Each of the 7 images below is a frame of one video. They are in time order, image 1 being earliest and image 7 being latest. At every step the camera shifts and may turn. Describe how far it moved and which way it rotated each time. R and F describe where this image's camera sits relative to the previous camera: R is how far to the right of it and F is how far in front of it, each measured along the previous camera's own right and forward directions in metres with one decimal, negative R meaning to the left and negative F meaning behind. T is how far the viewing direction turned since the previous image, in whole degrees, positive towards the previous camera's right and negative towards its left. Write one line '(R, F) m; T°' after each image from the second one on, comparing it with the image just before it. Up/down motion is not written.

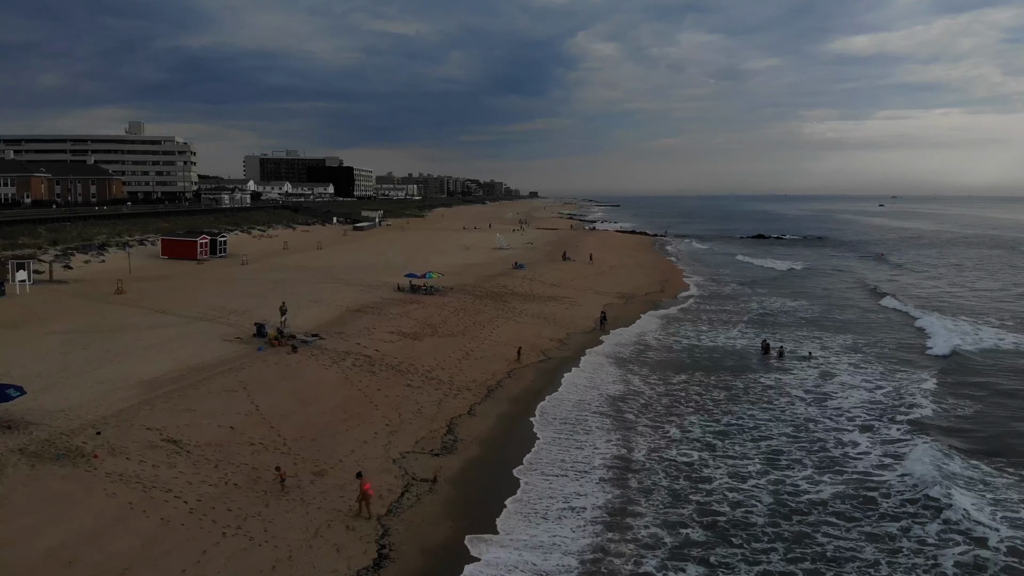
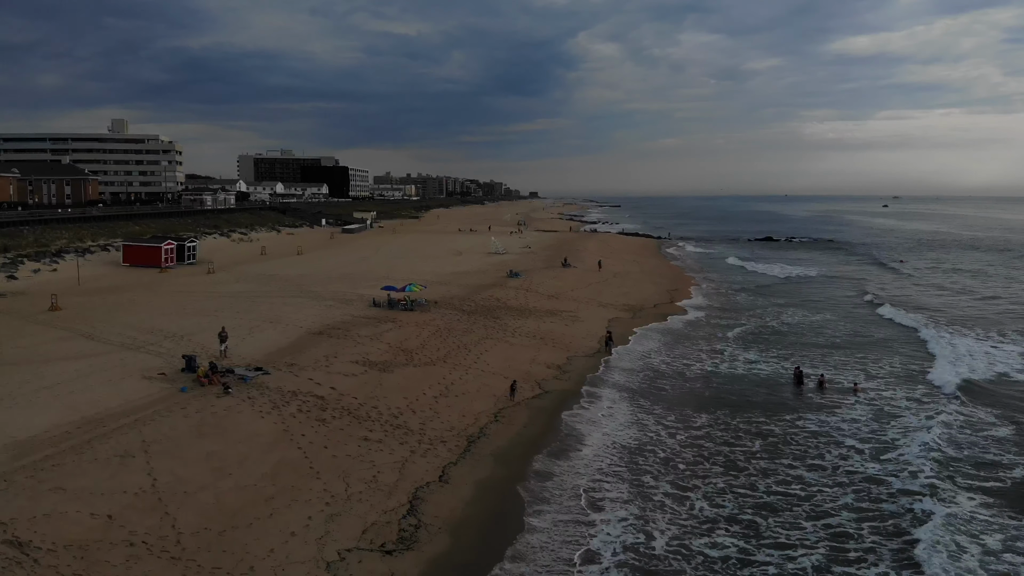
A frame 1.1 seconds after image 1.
(+0.2, +3.2) m; 0°
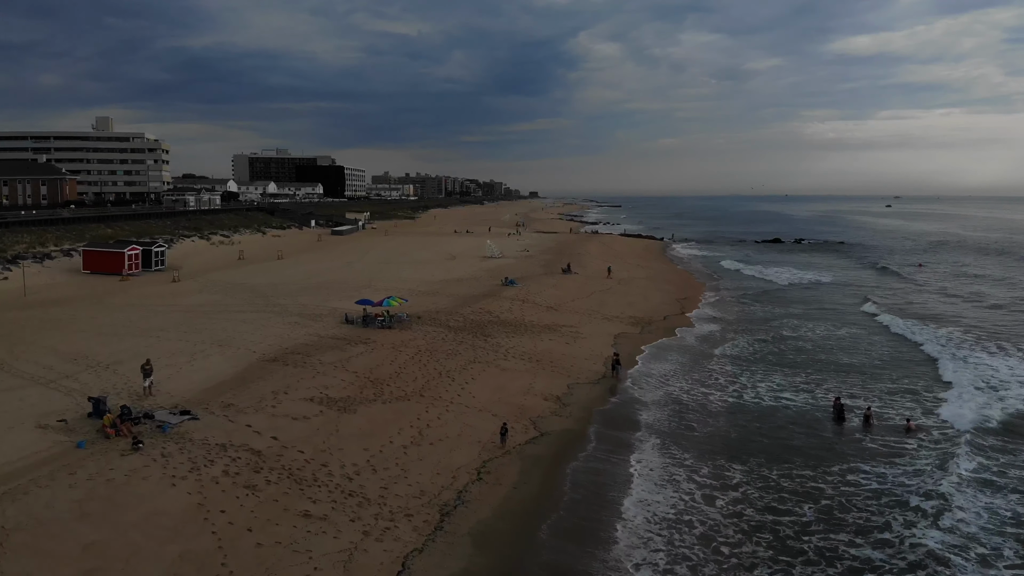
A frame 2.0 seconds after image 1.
(+0.2, +2.7) m; 0°
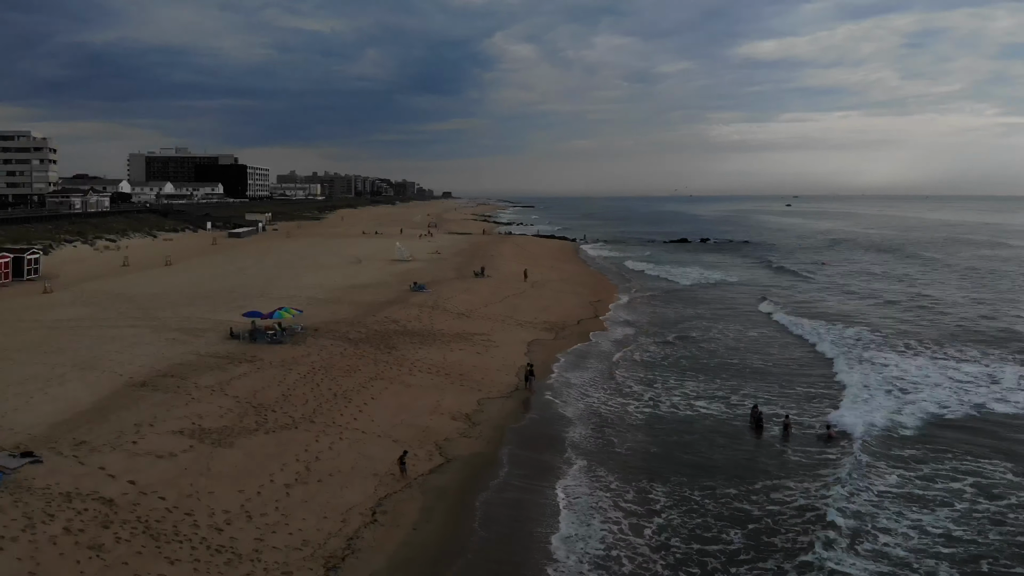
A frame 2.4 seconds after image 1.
(+0.2, +1.1) m; +6°
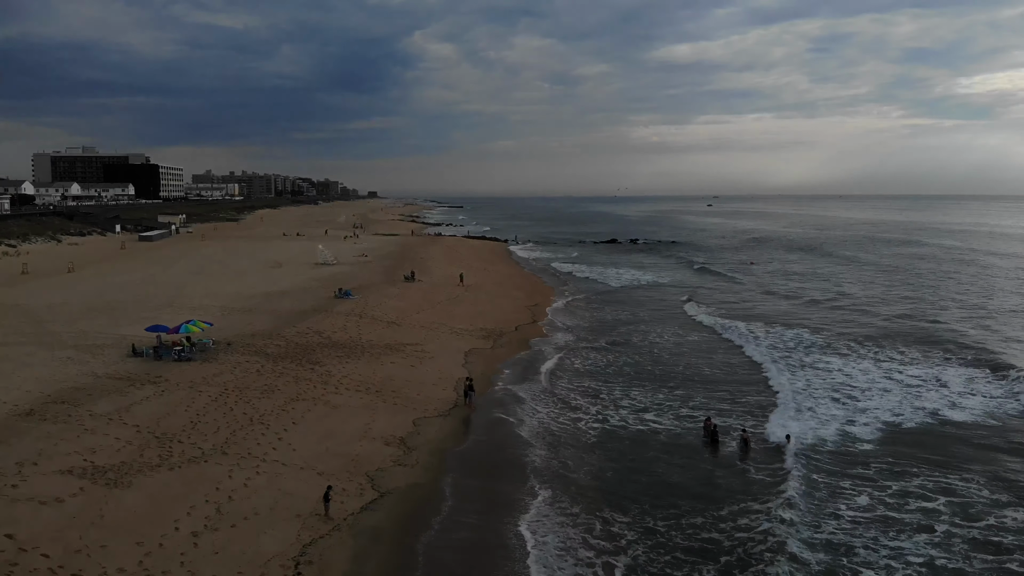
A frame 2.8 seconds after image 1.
(-0.2, +1.2) m; +5°
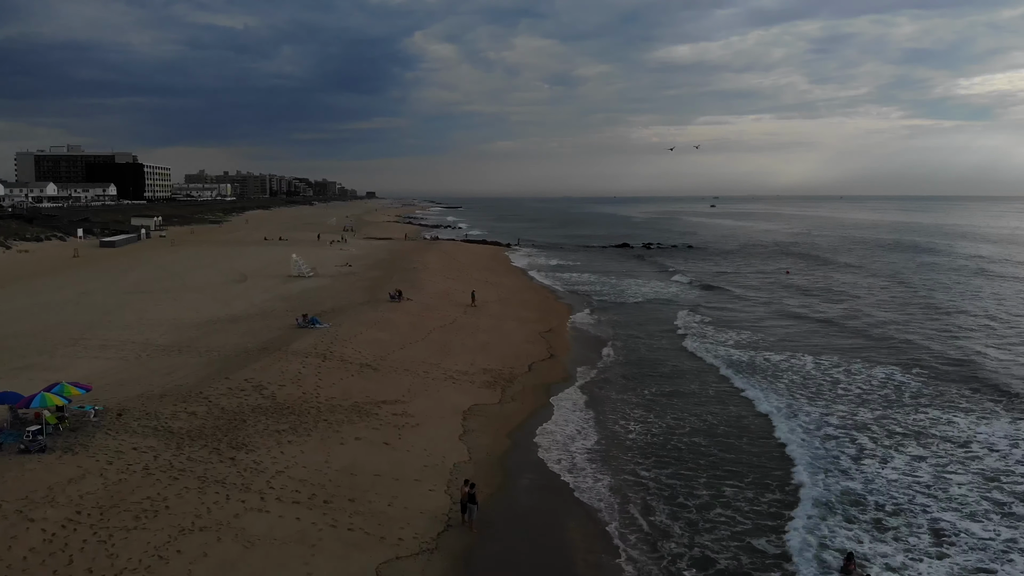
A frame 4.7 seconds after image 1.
(-0.3, +5.4) m; 0°
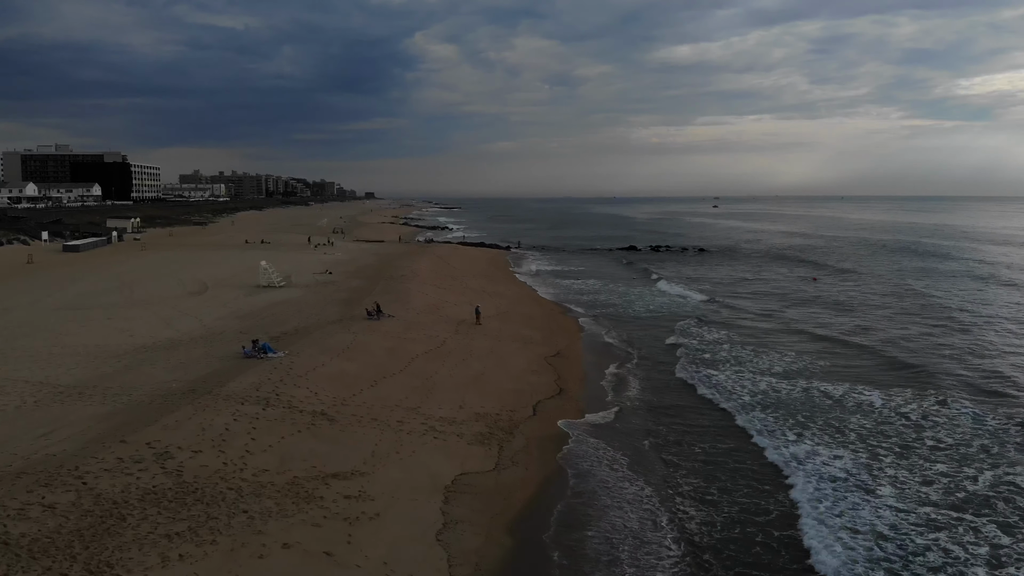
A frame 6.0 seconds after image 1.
(0.0, +3.8) m; 0°
